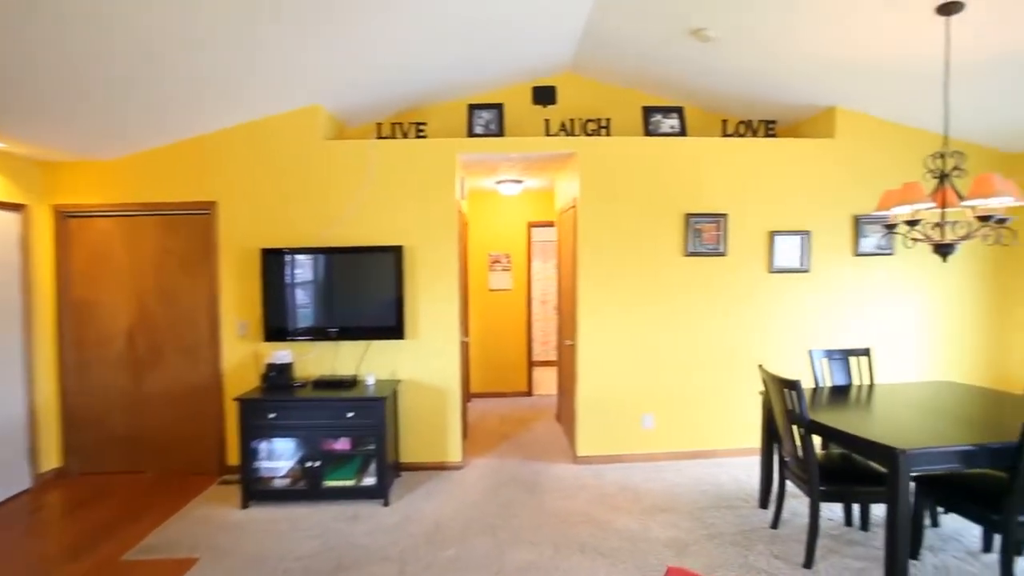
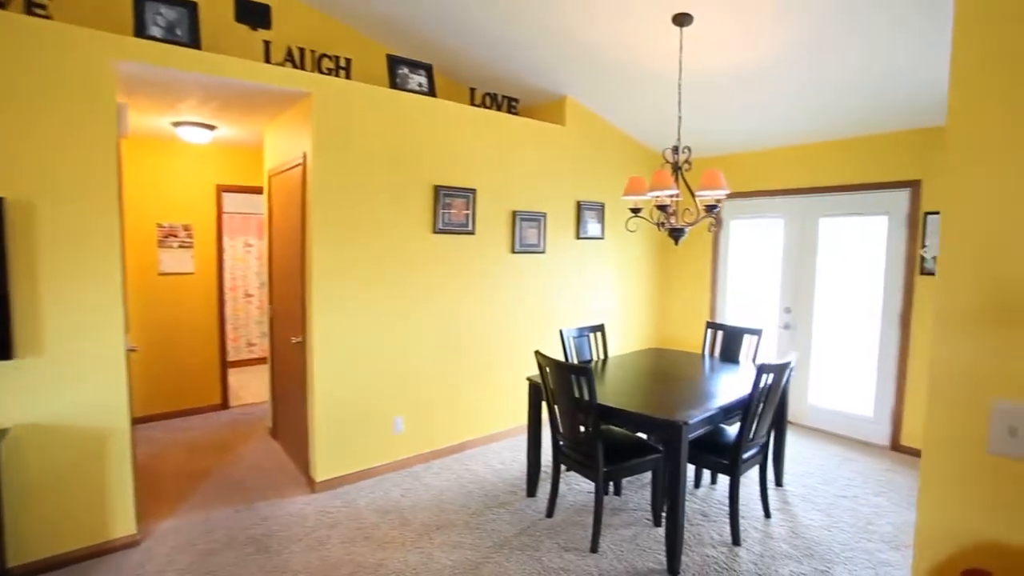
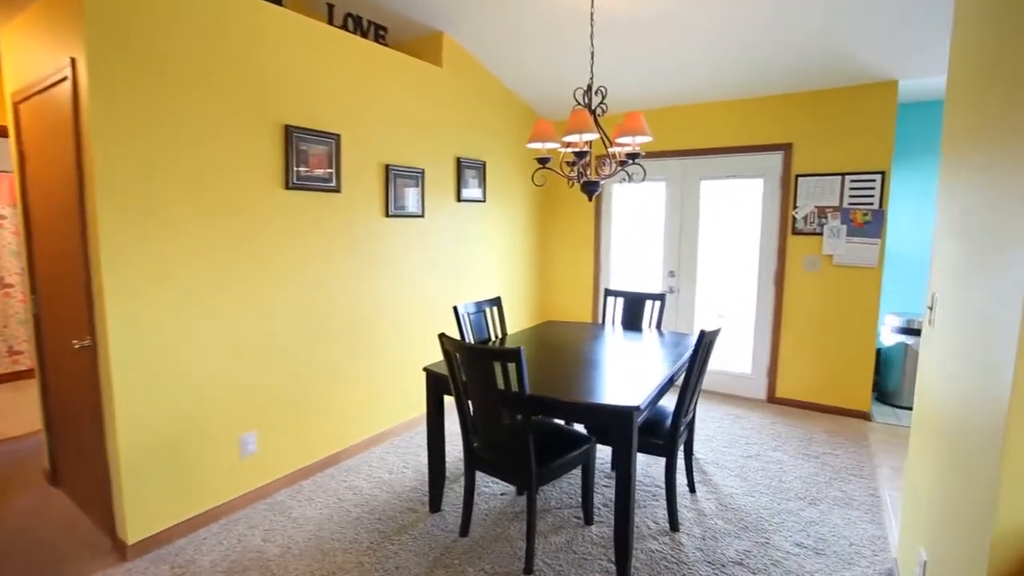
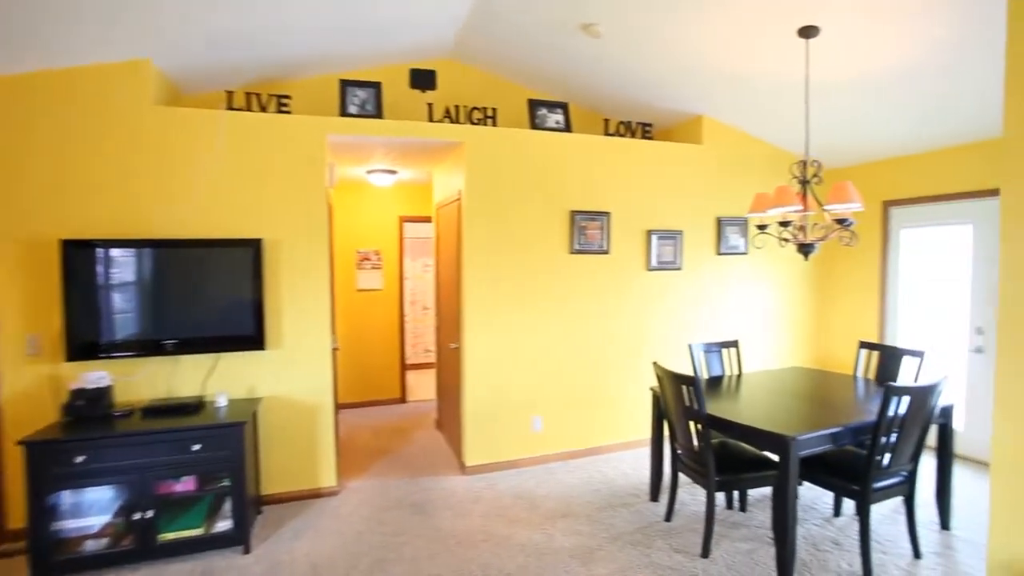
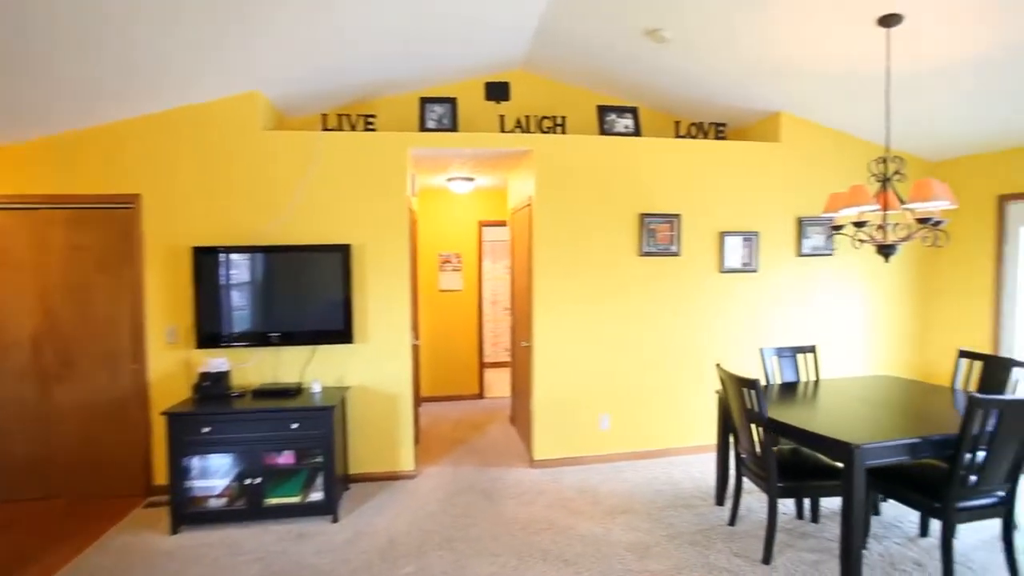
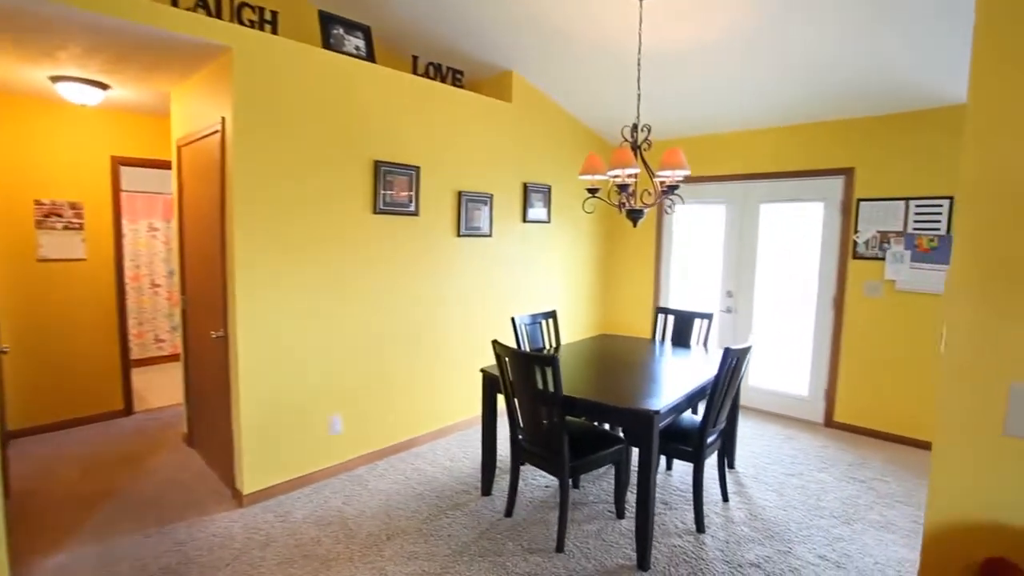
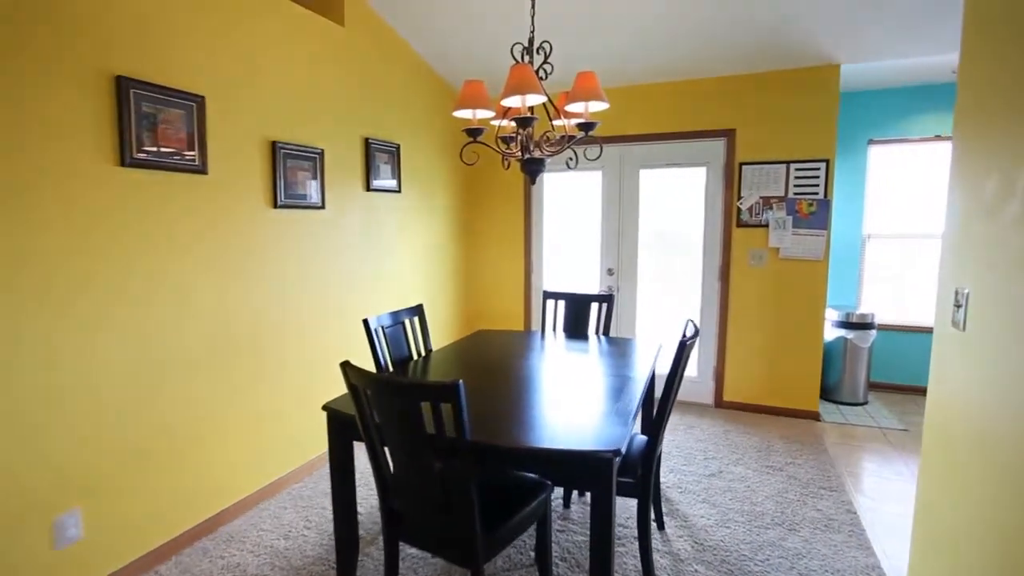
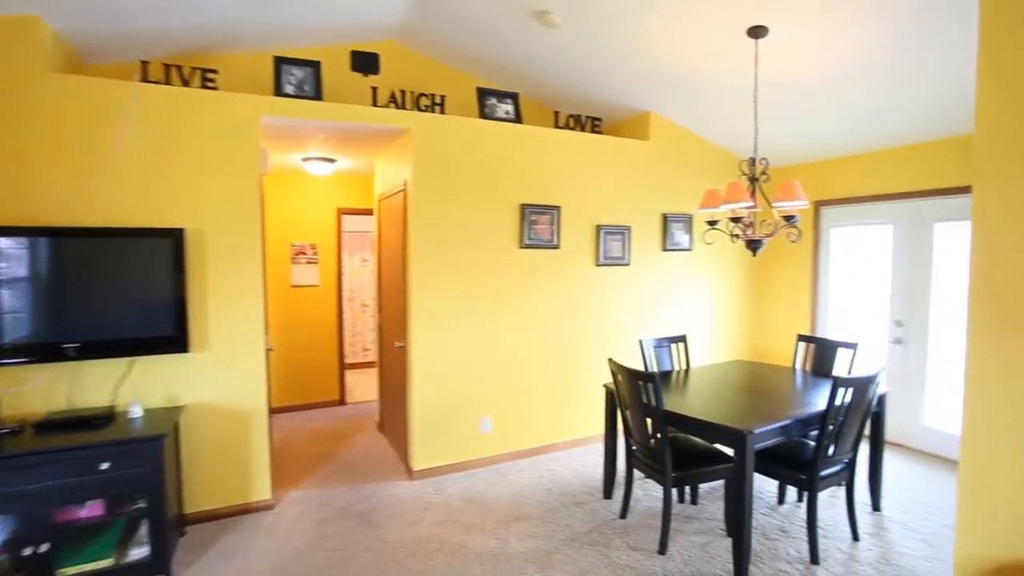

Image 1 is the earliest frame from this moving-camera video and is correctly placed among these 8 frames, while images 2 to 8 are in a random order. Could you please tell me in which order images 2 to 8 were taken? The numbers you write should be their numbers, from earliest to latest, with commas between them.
5, 4, 8, 2, 6, 3, 7
